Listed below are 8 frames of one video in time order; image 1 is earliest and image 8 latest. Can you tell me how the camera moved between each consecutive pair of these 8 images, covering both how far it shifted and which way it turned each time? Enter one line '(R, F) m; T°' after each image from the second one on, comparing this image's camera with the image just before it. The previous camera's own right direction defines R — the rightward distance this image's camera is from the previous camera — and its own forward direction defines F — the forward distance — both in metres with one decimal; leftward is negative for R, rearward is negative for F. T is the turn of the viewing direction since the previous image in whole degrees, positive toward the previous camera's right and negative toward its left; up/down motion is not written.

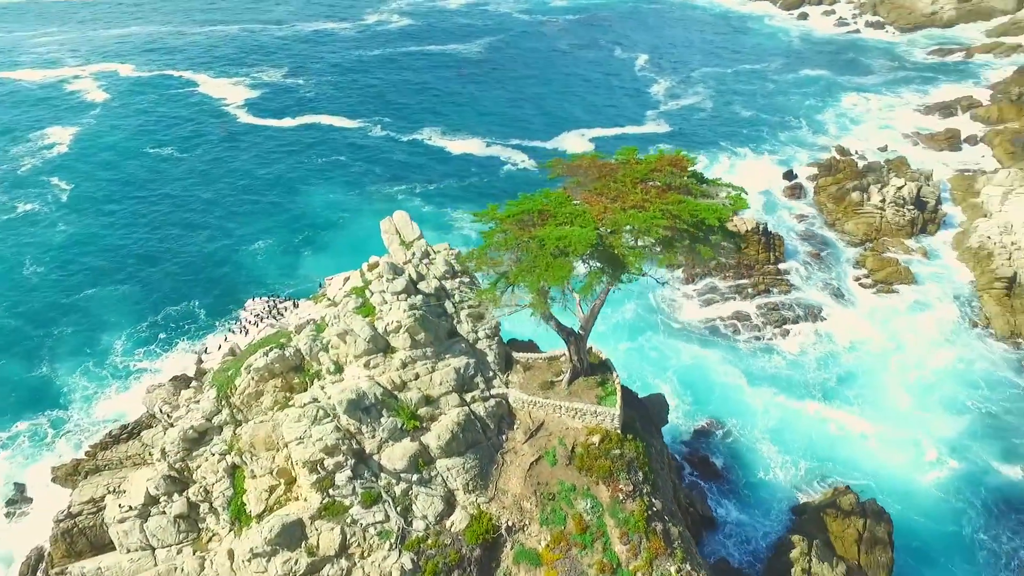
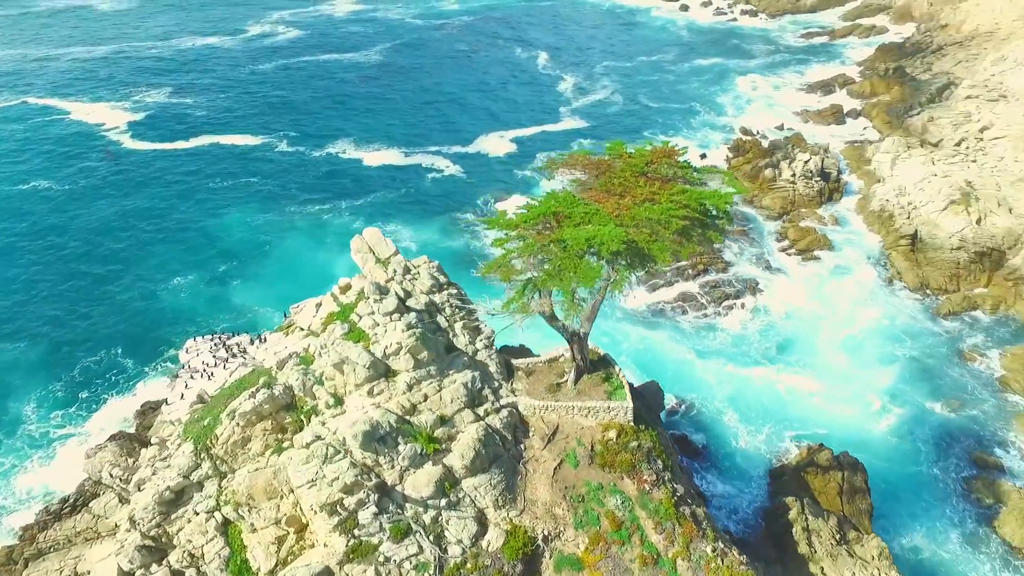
(-2.9, +0.6) m; +9°
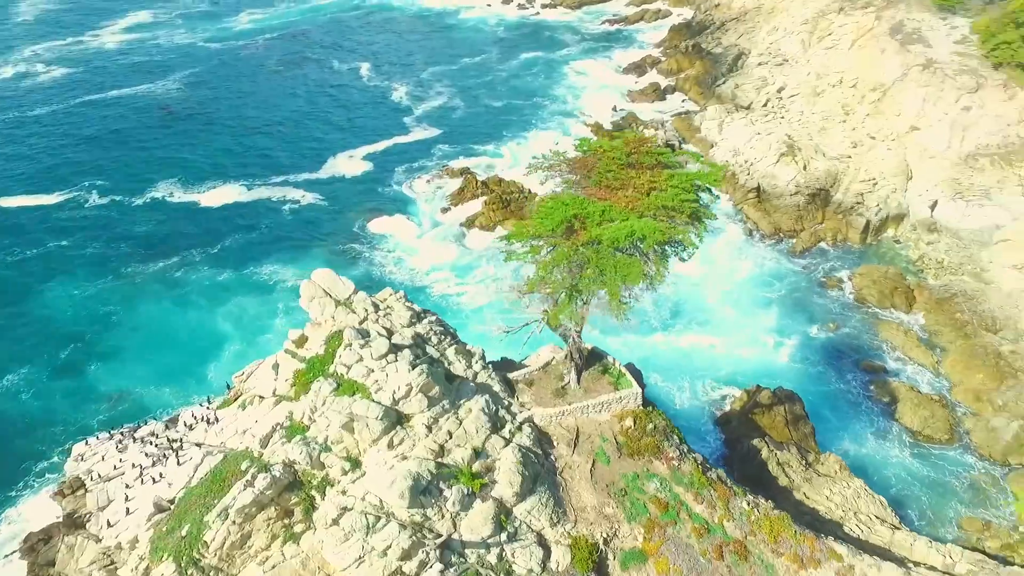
(-4.8, +1.2) m; +15°
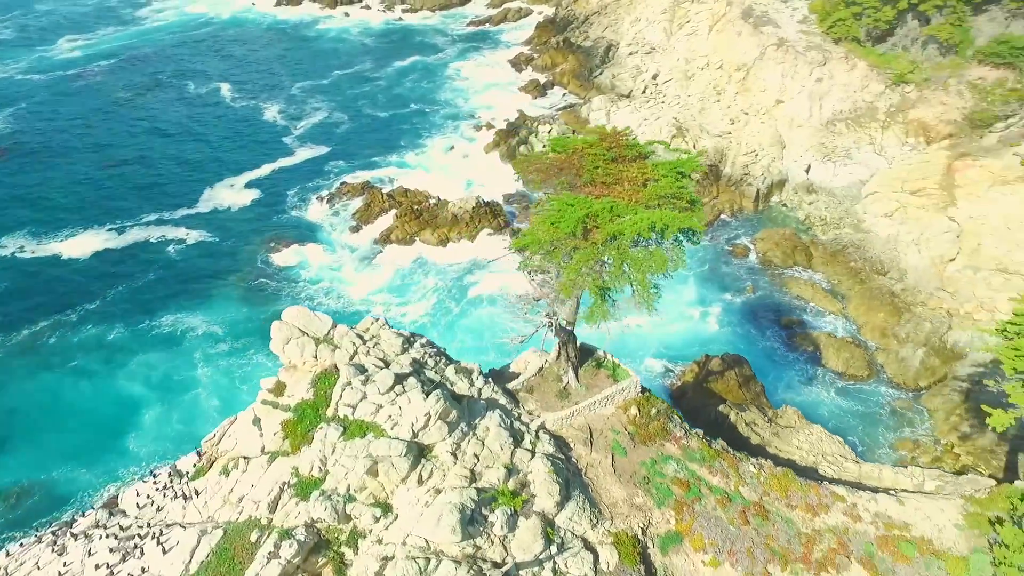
(-3.4, +0.7) m; +11°
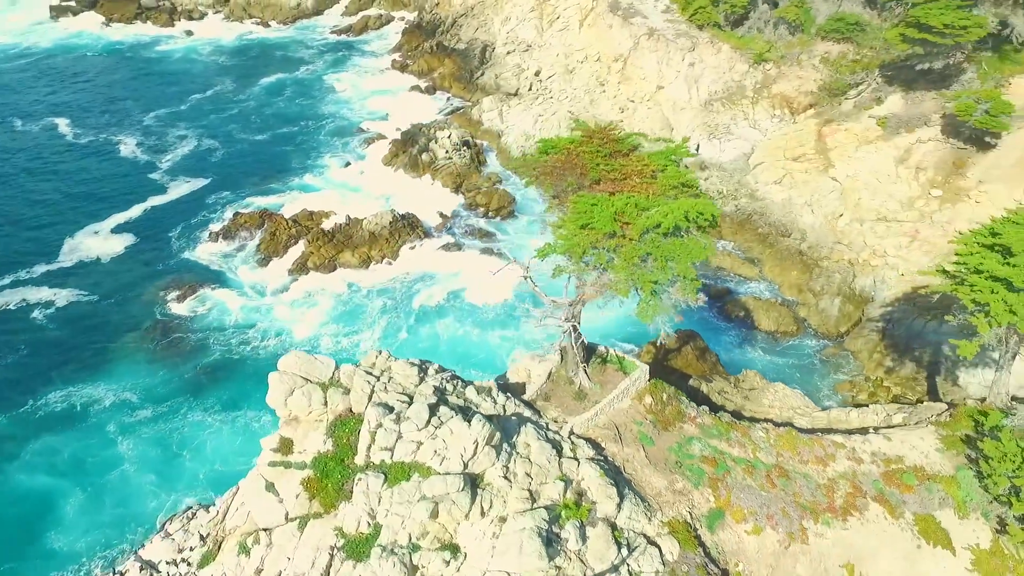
(-3.9, +1.0) m; +11°
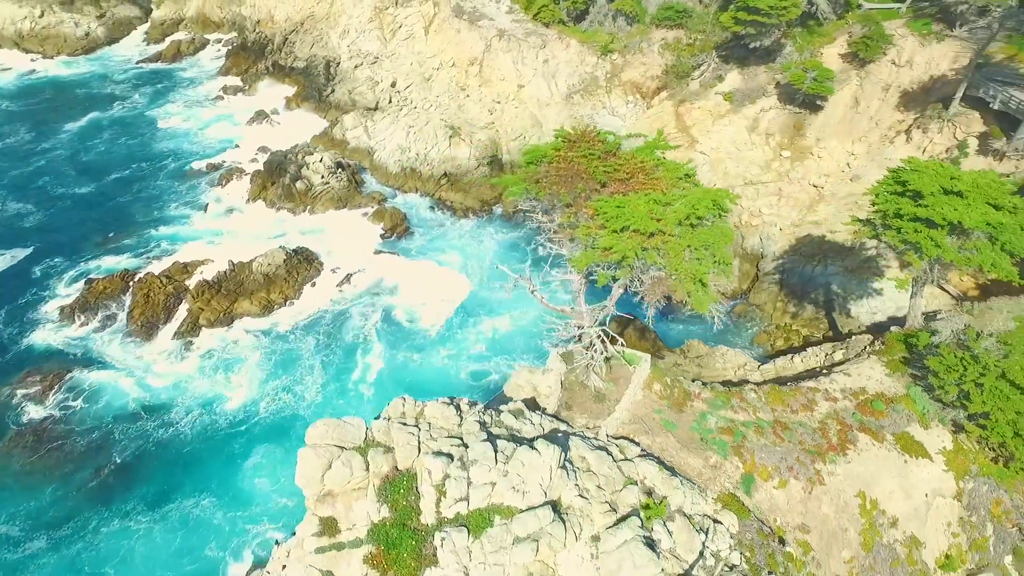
(-4.7, +1.1) m; +14°
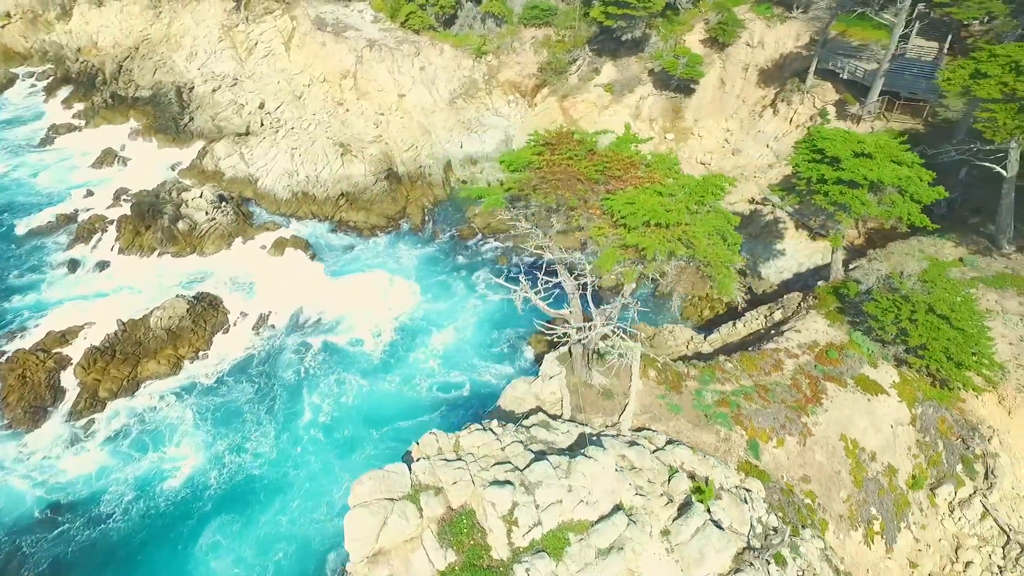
(-3.8, +0.9) m; +12°
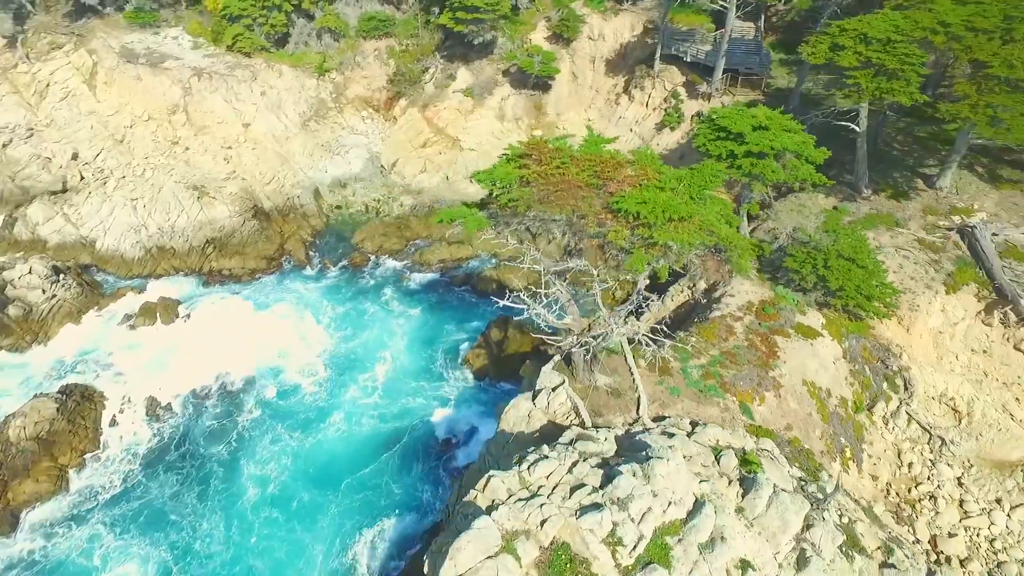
(-4.6, +1.3) m; +15°
